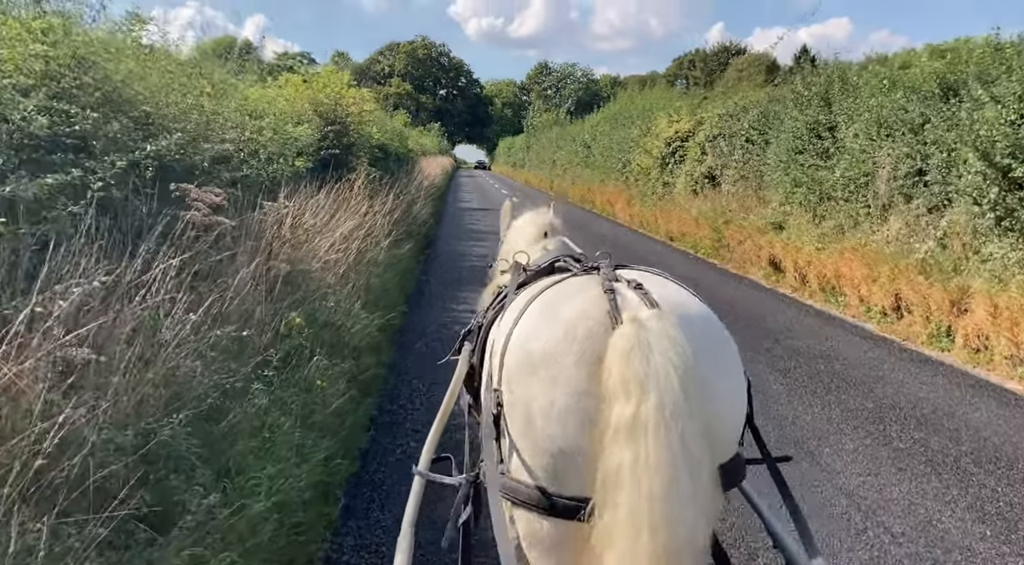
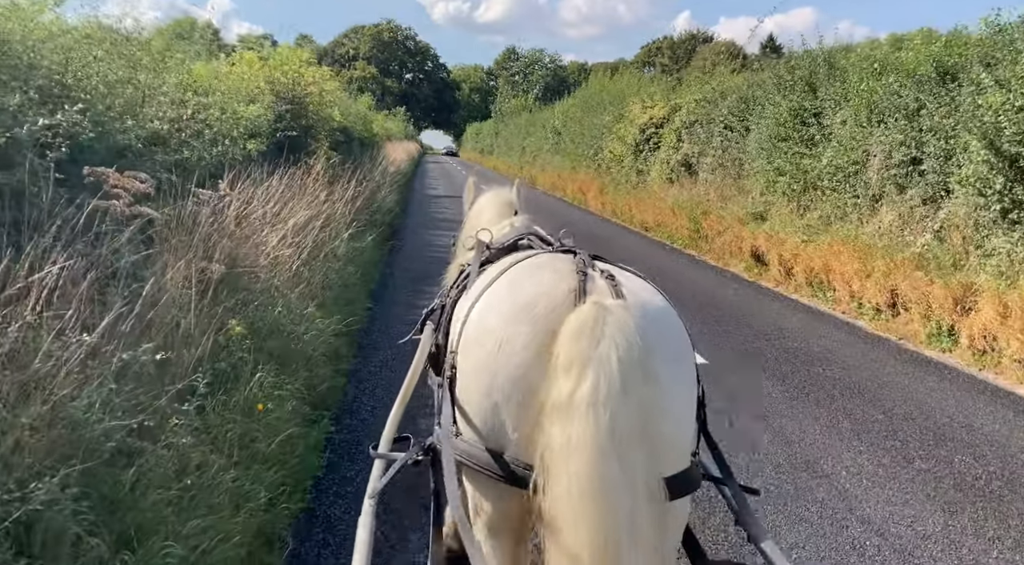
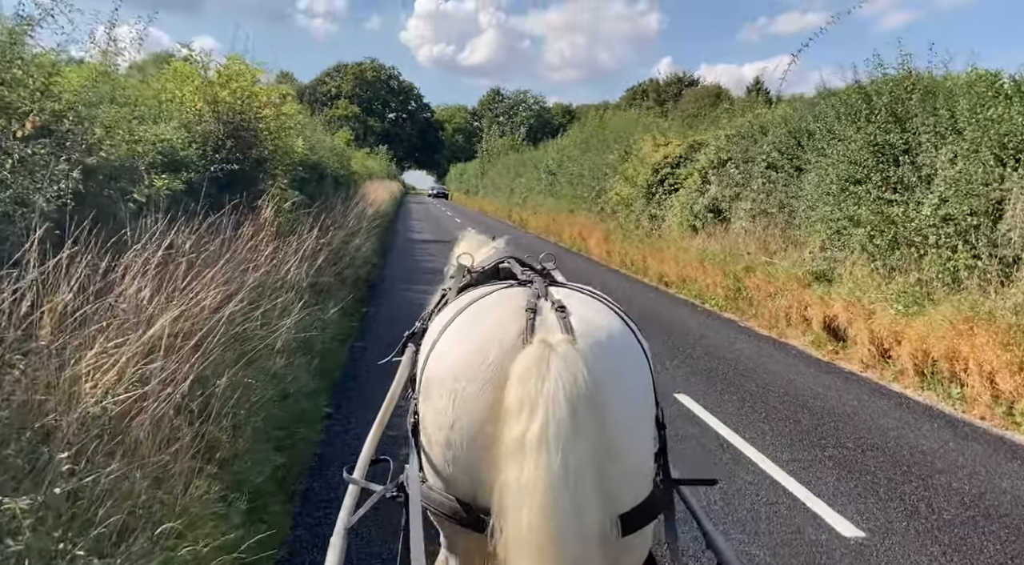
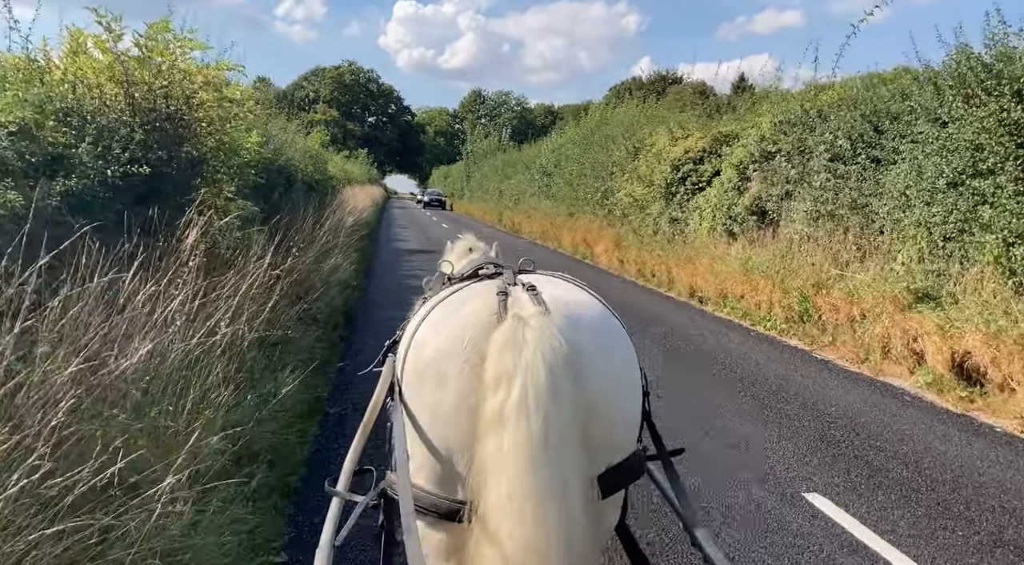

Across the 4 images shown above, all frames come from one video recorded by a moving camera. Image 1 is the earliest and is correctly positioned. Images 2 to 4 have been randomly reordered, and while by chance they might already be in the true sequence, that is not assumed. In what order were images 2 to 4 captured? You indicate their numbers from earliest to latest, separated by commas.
2, 3, 4
